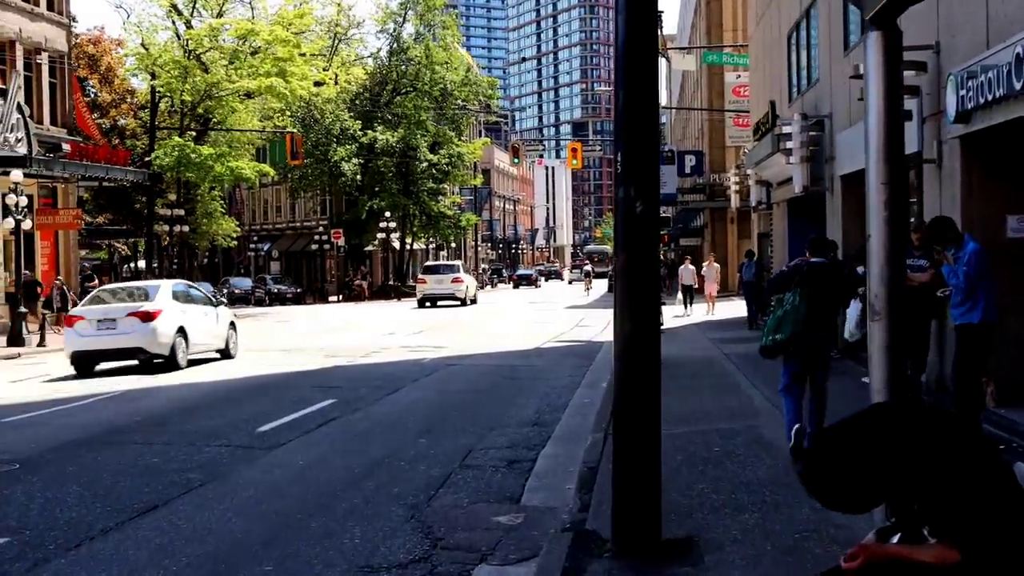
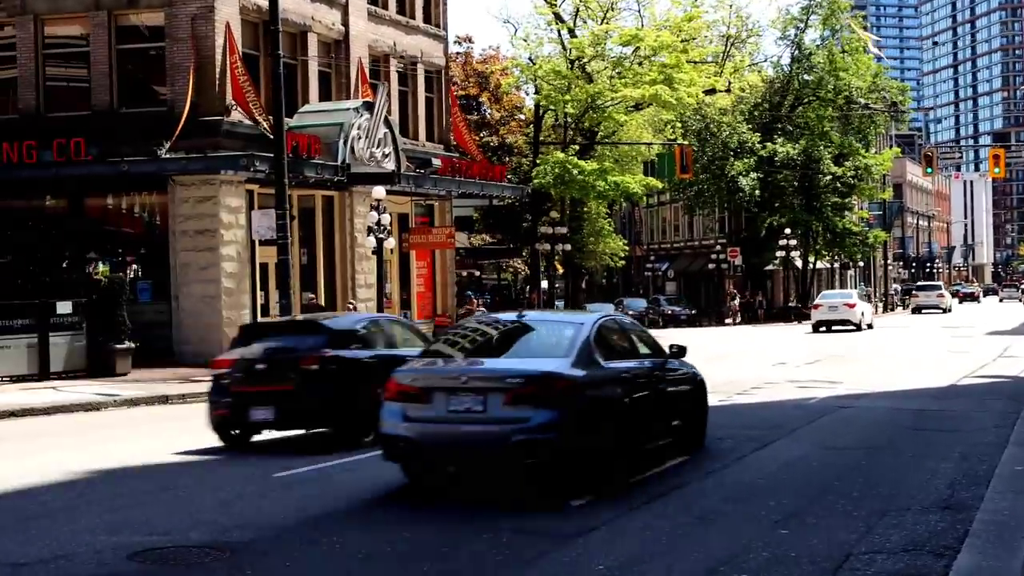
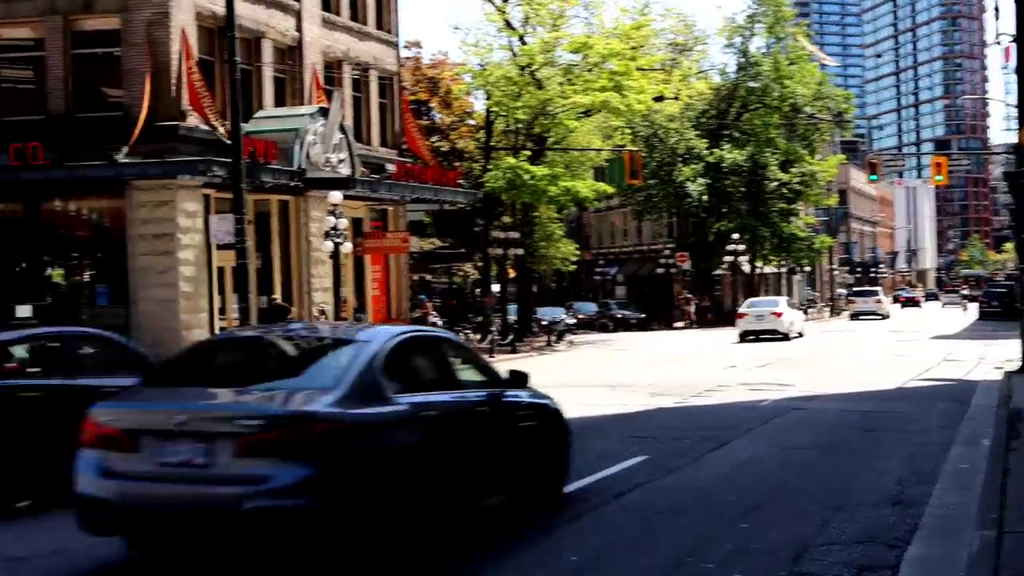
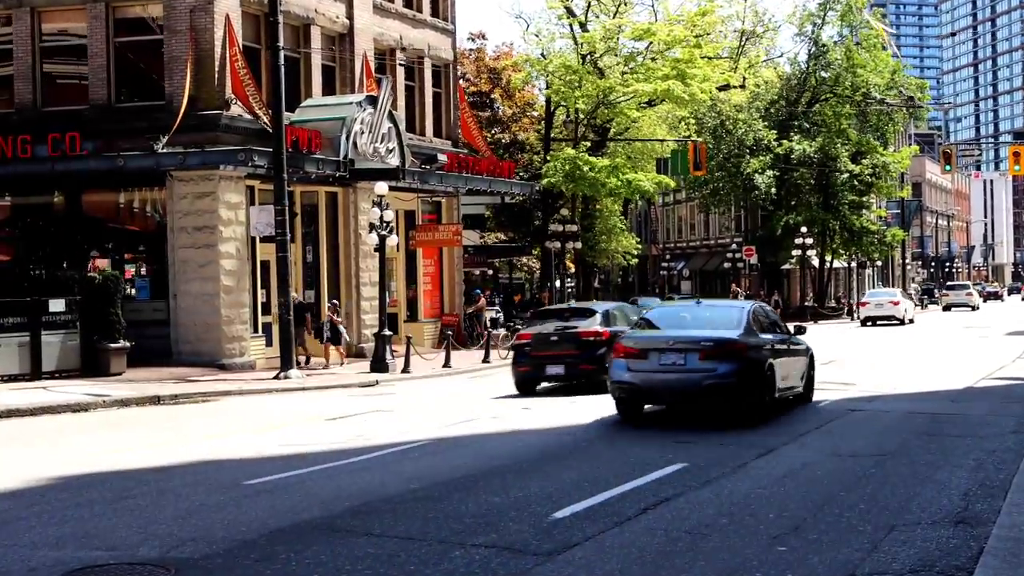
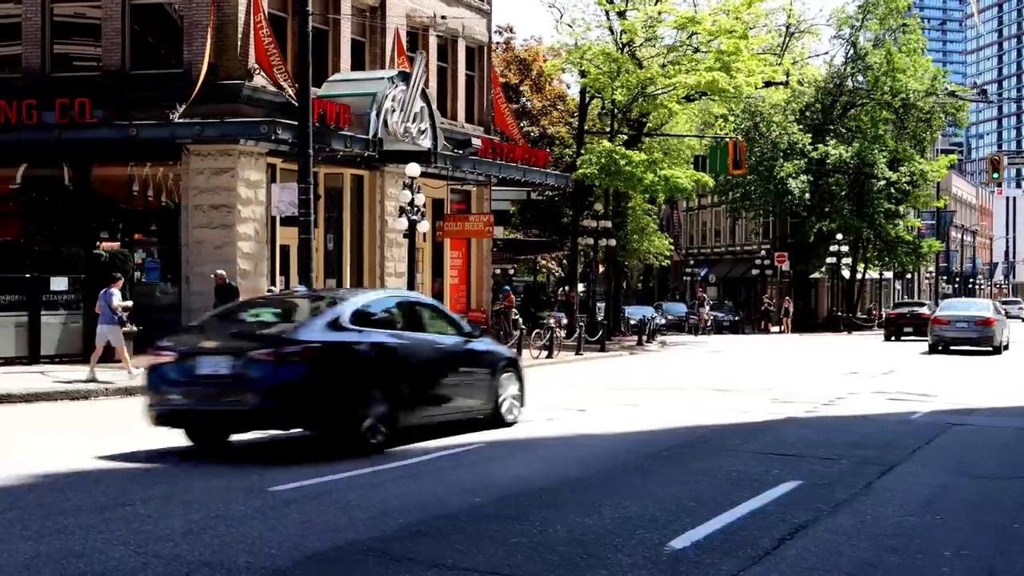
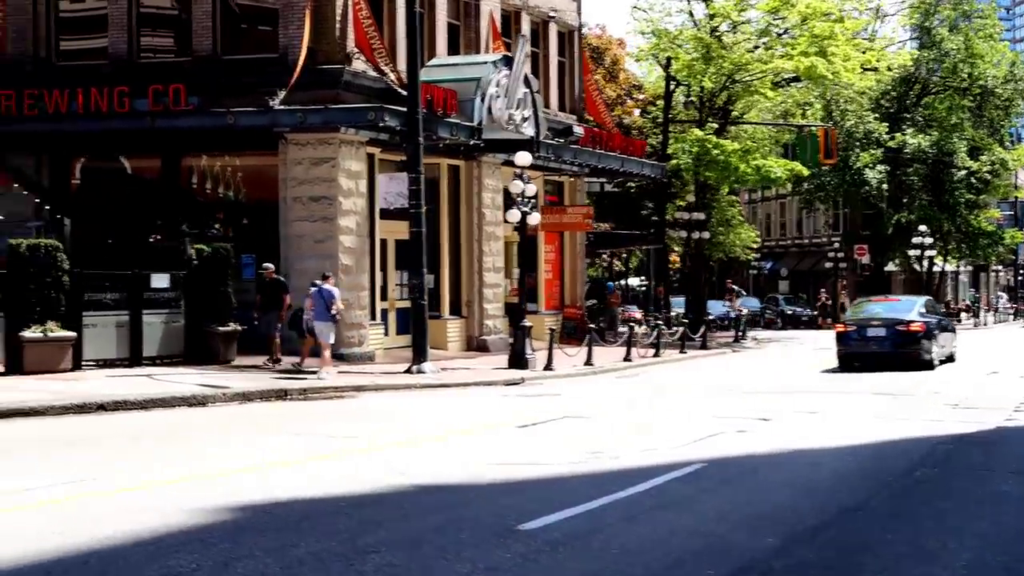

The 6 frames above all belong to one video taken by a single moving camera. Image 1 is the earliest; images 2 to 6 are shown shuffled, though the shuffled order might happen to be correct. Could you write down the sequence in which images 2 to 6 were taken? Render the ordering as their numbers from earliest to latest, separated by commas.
3, 2, 4, 5, 6
